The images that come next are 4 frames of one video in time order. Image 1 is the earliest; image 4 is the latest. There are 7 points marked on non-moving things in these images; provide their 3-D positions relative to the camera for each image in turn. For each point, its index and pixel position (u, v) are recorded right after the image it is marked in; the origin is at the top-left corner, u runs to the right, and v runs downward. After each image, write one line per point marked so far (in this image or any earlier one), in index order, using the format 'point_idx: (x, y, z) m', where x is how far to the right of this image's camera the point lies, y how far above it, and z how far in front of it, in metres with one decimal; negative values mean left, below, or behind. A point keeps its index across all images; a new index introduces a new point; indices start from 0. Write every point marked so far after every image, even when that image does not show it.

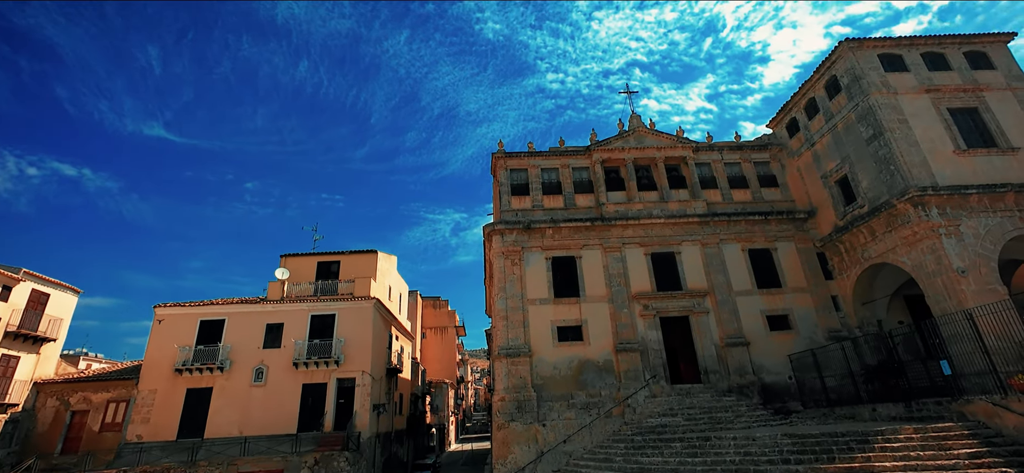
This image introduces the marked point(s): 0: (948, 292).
0: (+16.8, -2.2, +19.4) m
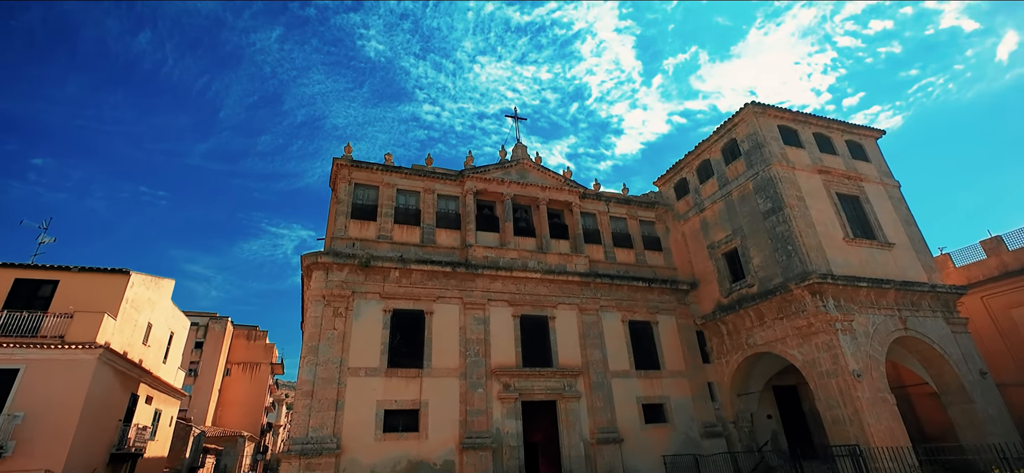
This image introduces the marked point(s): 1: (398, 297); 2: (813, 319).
0: (+11.2, -5.5, +17.0) m
1: (-4.3, -2.3, +19.0) m
2: (+10.9, -3.0, +18.1) m
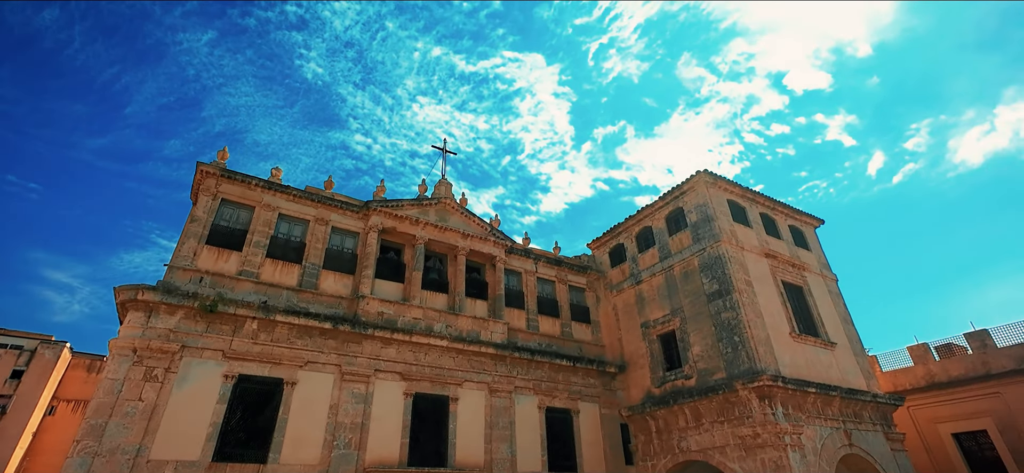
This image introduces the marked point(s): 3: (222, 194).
0: (+7.8, -8.3, +14.1) m
1: (-7.4, -3.4, +14.0) m
2: (+7.6, -5.9, +15.4) m
3: (-9.7, +1.4, +16.7) m
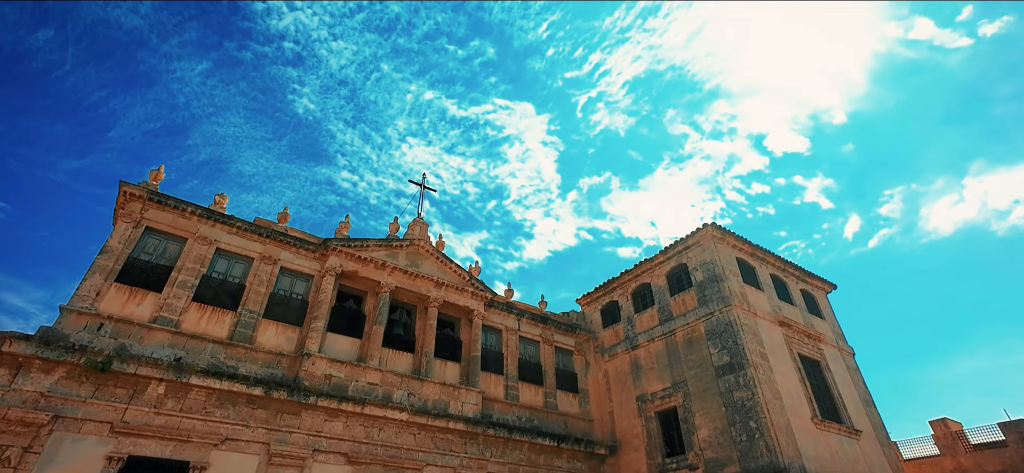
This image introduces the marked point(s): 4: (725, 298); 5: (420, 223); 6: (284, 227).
0: (+7.0, -9.9, +11.0) m
1: (-7.9, -4.3, +10.9) m
2: (+6.8, -7.7, +12.5) m
3: (-10.1, +0.4, +13.9) m
4: (+7.1, -2.1, +16.7) m
5: (-3.4, +0.5, +18.6) m
6: (-7.2, +0.3, +15.9) m
